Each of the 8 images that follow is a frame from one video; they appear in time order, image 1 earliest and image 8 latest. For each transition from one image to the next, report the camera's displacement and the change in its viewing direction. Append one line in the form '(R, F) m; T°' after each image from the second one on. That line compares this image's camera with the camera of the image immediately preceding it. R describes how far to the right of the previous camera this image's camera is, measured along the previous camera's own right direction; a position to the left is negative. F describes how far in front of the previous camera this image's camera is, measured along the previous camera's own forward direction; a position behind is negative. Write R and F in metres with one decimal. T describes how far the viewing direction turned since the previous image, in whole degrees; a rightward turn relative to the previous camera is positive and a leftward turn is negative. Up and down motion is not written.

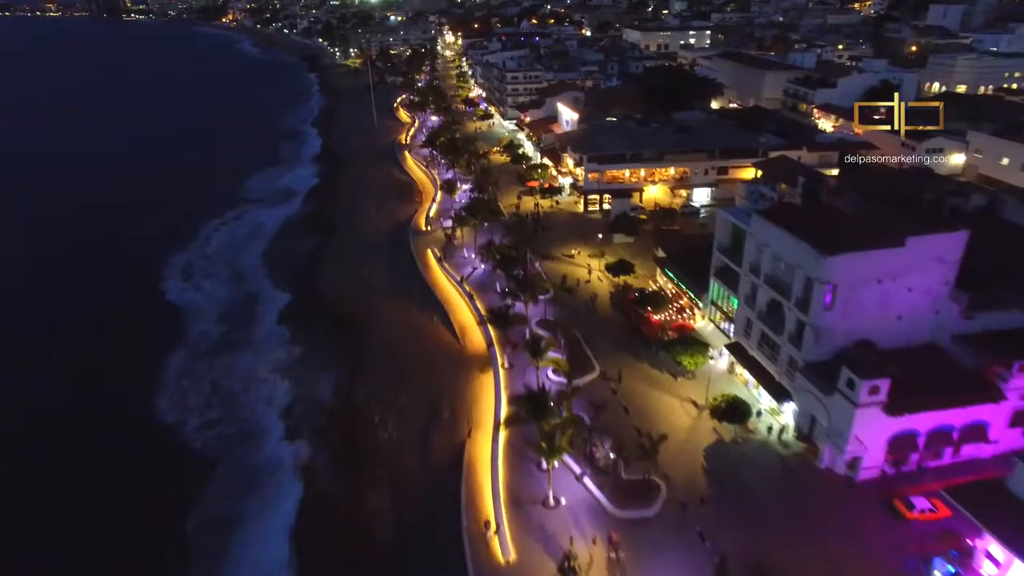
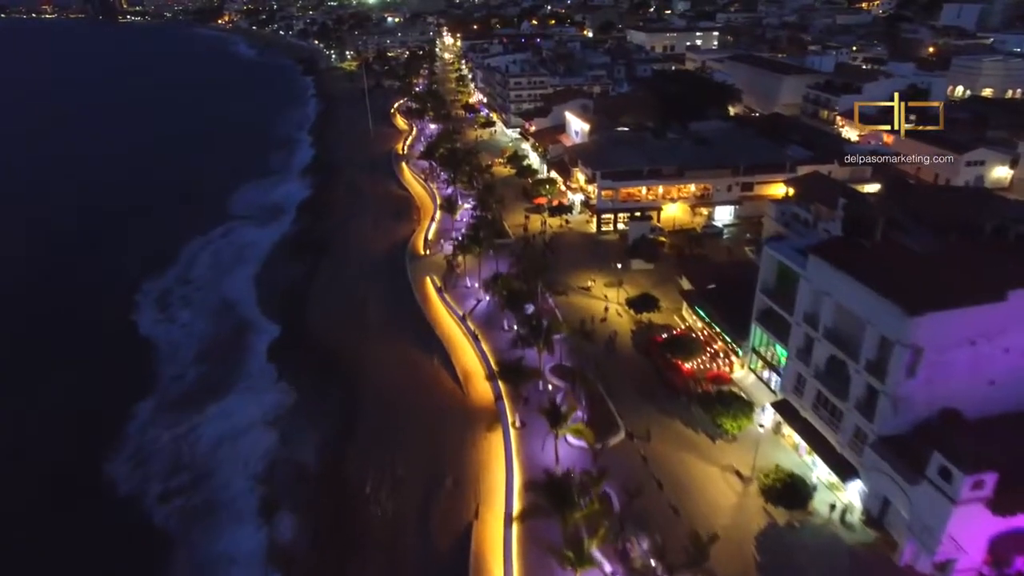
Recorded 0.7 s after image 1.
(-0.5, +4.7) m; 0°
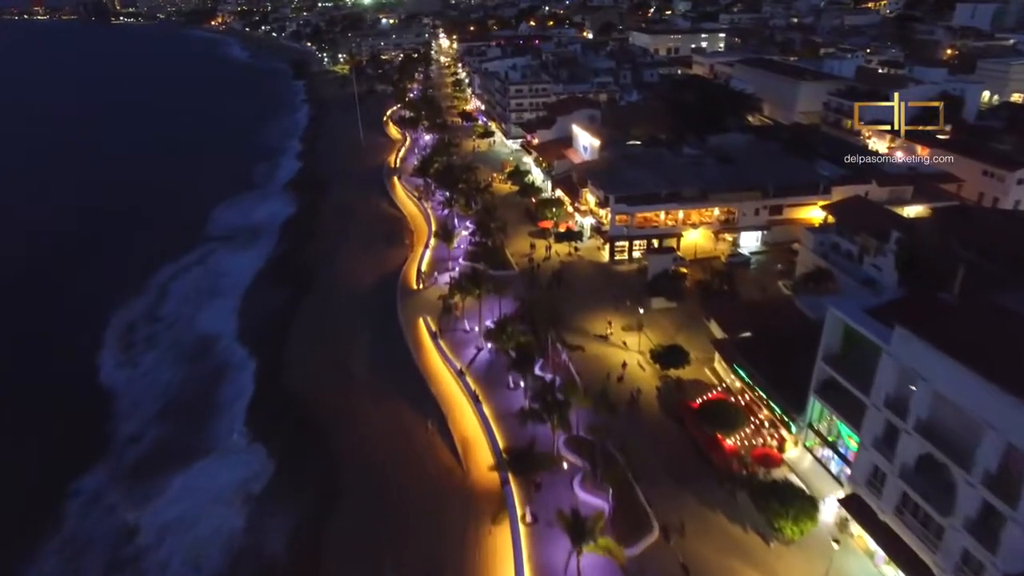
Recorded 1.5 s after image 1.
(-0.4, +5.4) m; 0°
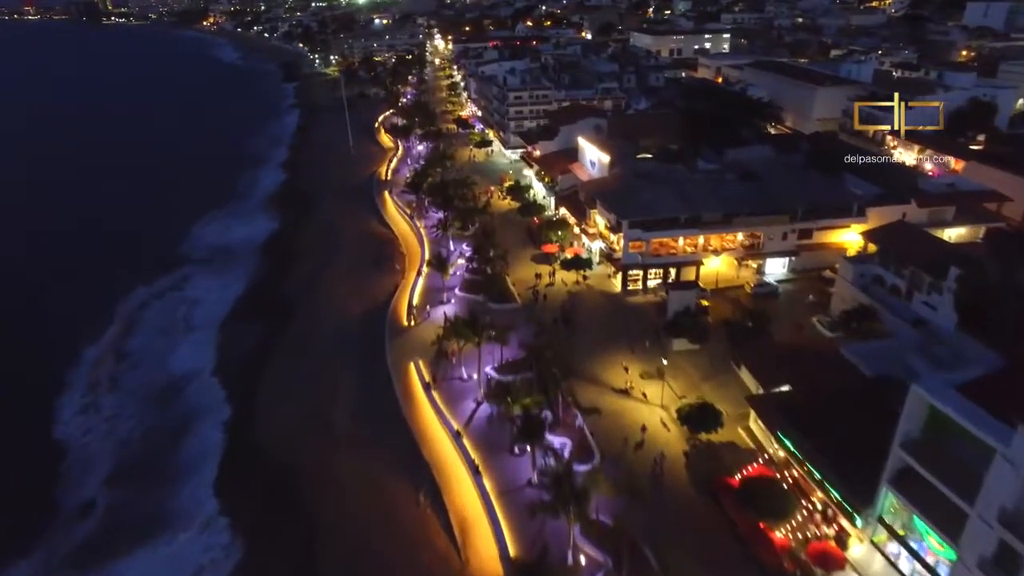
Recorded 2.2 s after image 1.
(-0.3, +4.7) m; 0°
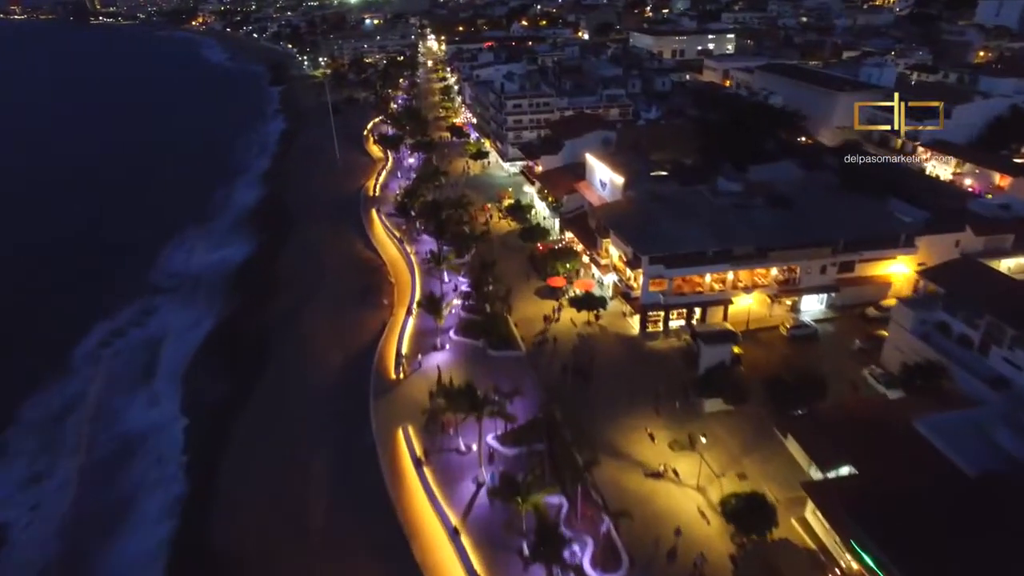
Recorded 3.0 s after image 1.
(-0.4, +5.3) m; 0°
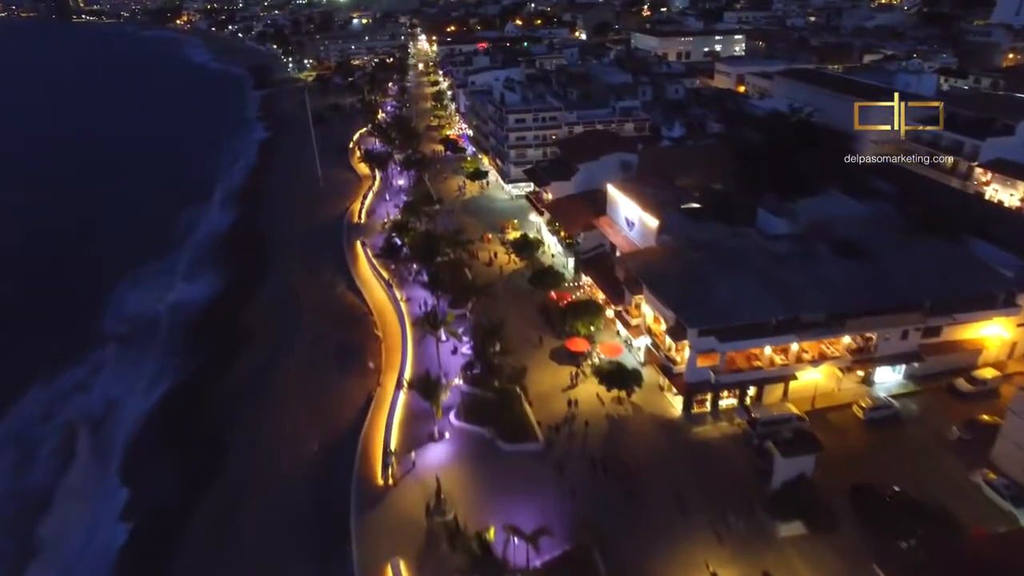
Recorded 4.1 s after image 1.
(-0.9, +7.1) m; +1°
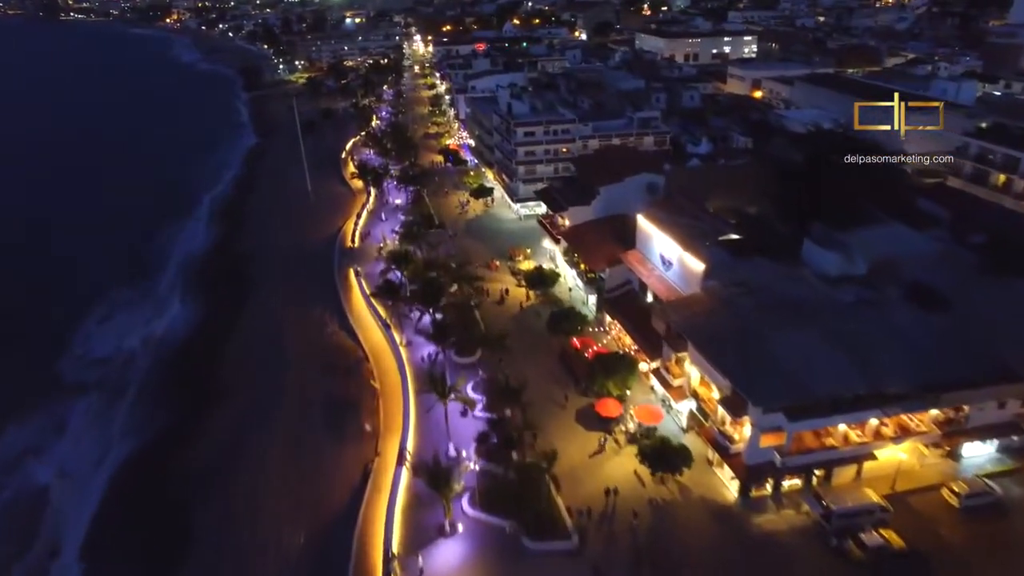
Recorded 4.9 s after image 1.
(-1.1, +5.0) m; 0°
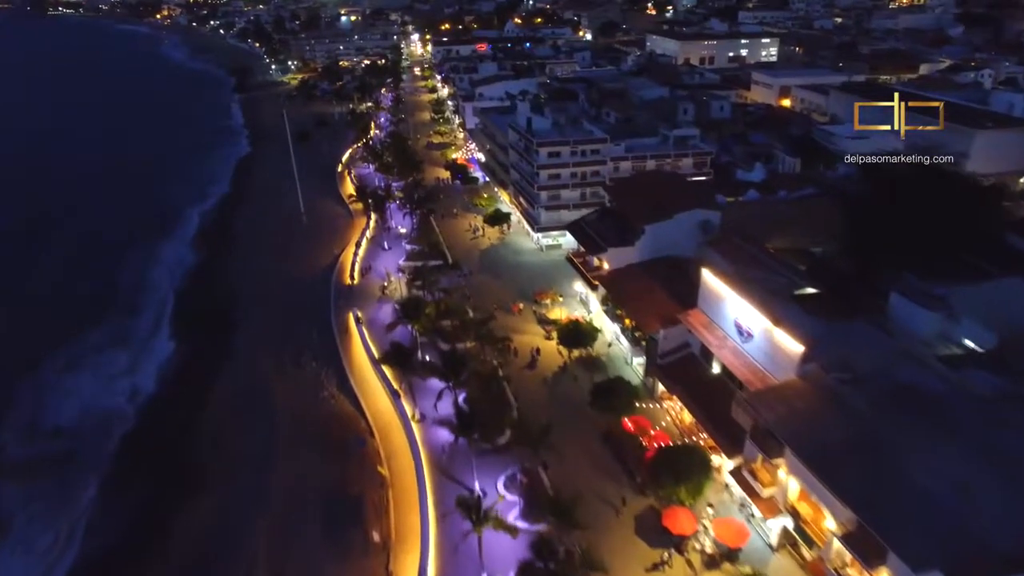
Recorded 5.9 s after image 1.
(-1.8, +6.2) m; 0°
